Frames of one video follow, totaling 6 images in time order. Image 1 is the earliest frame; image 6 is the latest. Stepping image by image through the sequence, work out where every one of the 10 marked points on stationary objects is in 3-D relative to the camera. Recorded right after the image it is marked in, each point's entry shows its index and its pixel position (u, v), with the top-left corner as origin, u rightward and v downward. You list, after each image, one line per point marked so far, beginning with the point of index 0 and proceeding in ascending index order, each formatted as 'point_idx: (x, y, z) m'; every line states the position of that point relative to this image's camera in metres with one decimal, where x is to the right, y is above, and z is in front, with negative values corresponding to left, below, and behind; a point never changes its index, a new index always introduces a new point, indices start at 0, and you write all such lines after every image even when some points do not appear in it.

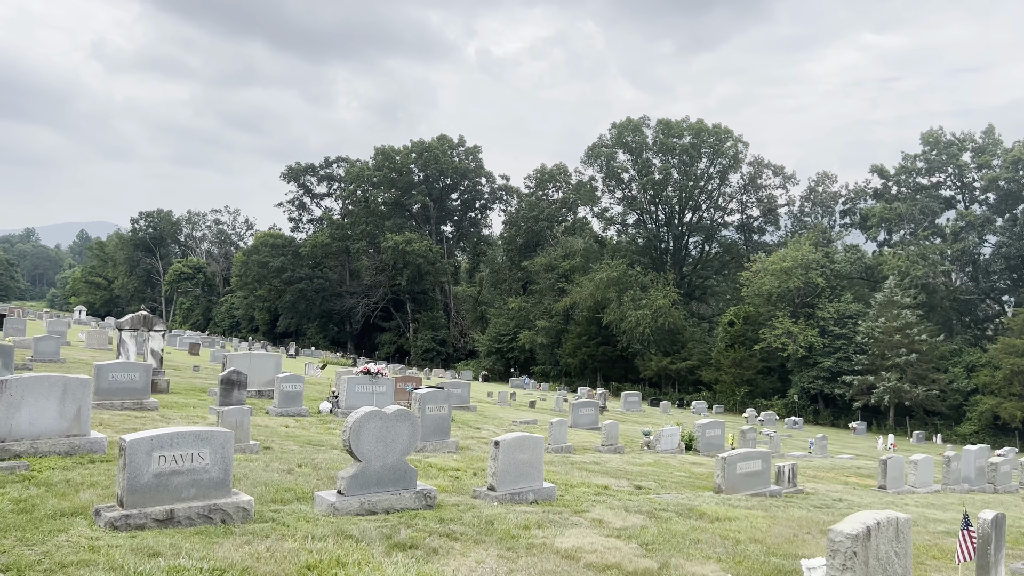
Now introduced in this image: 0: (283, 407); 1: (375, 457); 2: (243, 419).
0: (-3.1, -1.6, +11.2) m
1: (-0.9, -1.1, +5.5) m
2: (-2.5, -1.2, +7.6) m
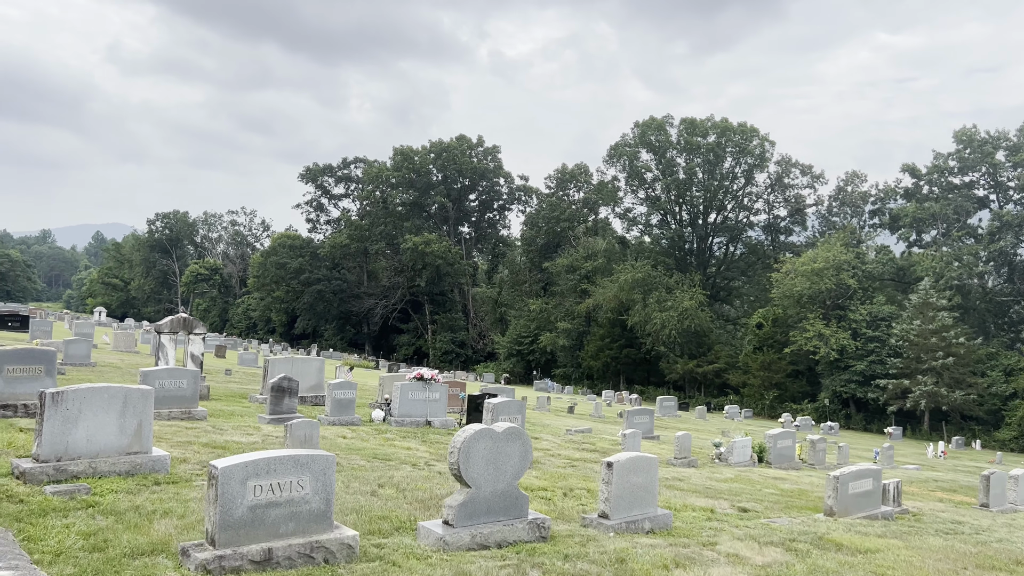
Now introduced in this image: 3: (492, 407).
0: (-2.3, -1.6, +10.5) m
1: (-0.2, -1.1, +4.8) m
2: (-1.7, -1.2, +6.9) m
3: (-0.2, -1.2, +8.3) m
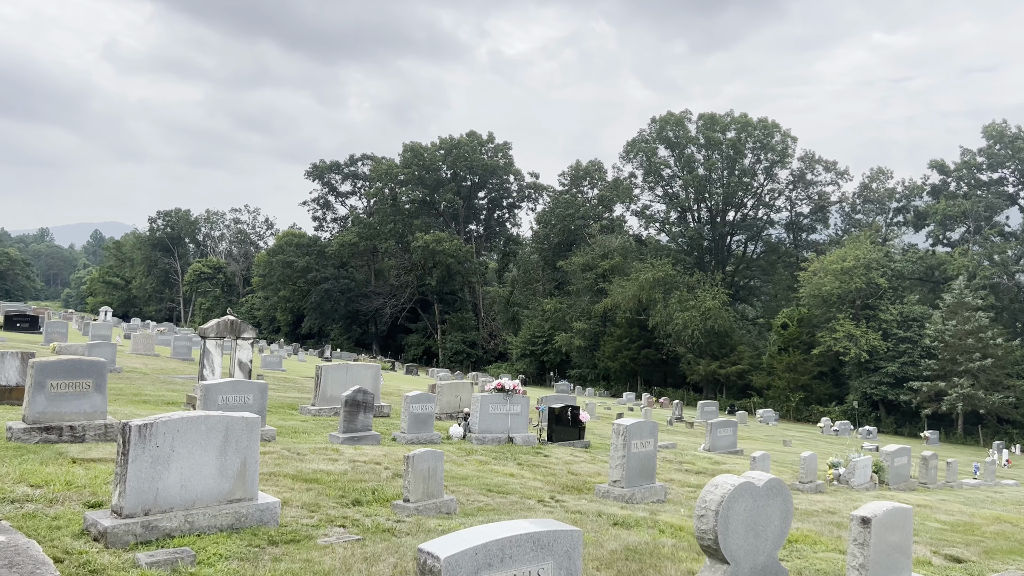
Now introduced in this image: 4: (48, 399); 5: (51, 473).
0: (-1.1, -1.6, +9.2) m
1: (+1.0, -1.1, +3.5) m
2: (-0.5, -1.2, +5.6) m
3: (+0.9, -1.2, +7.0) m
4: (-3.9, -0.9, +6.8) m
5: (-3.0, -1.2, +5.4) m
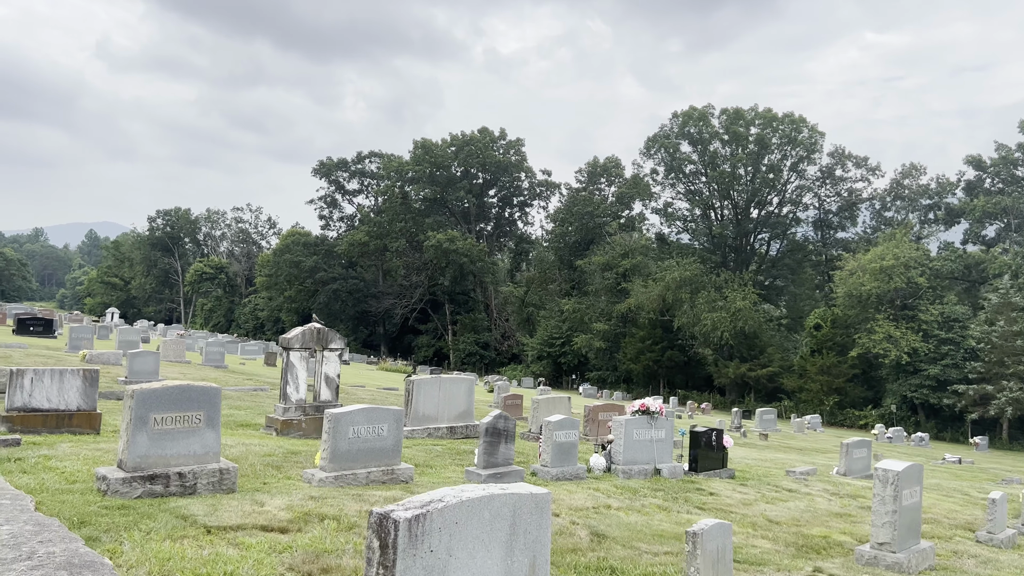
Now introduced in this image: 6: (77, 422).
0: (+0.4, -1.7, +7.6) m
1: (+2.6, -1.2, +2.0) m
2: (+1.0, -1.3, +4.1) m
3: (+2.5, -1.3, +5.4) m
4: (-2.3, -1.0, +5.2) m
5: (-1.5, -1.3, +3.8) m
6: (-4.1, -1.3, +7.7) m
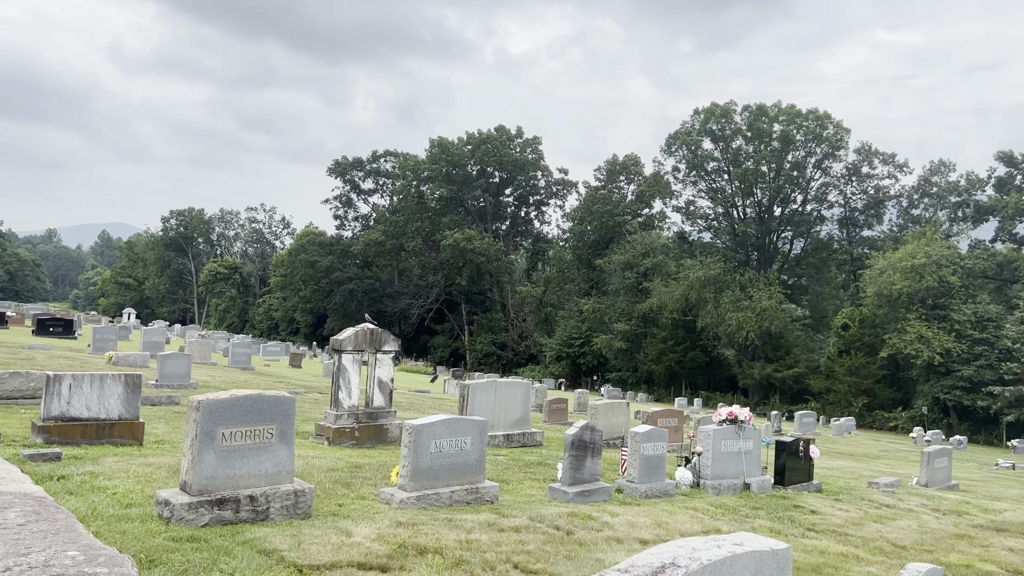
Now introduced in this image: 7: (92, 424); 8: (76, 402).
0: (+1.1, -1.6, +6.9) m
1: (+3.2, -1.2, +1.2) m
2: (+1.7, -1.2, +3.4) m
3: (+3.2, -1.2, +4.7) m
4: (-1.6, -0.9, +4.6) m
5: (-0.8, -1.2, +3.1) m
6: (-3.4, -1.2, +7.1) m
7: (-3.6, -1.1, +6.9) m
8: (-3.7, -1.0, +6.9) m
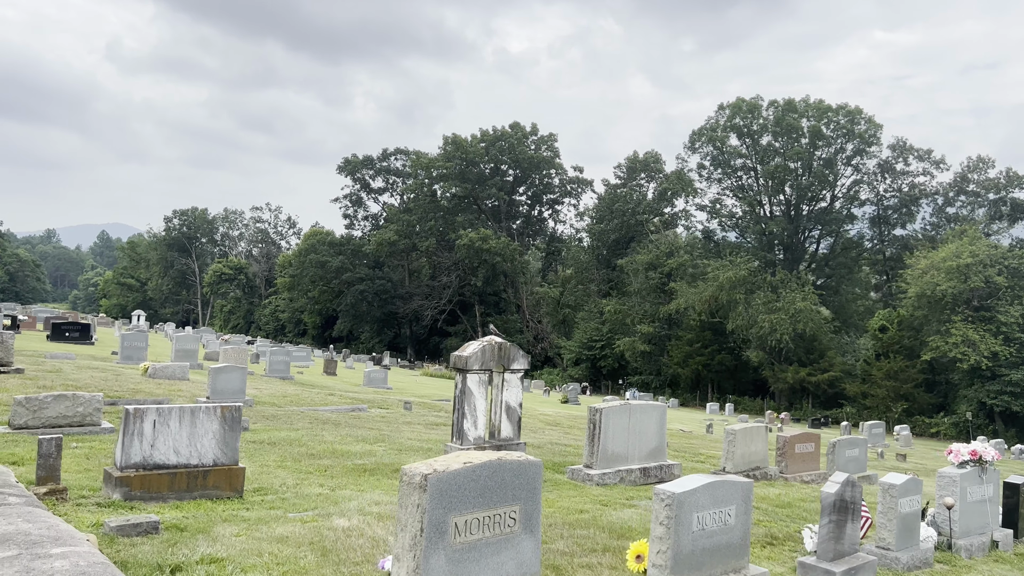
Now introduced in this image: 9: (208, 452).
0: (+2.5, -1.7, +5.3) m
1: (+4.6, -1.2, -0.4) m
2: (+3.1, -1.3, +1.7) m
3: (+4.6, -1.3, +3.1) m
4: (-0.2, -1.0, +2.9) m
5: (+0.6, -1.3, +1.5) m
6: (-2.0, -1.3, +5.4) m
7: (-2.1, -1.2, +5.3) m
8: (-2.3, -1.0, +5.3) m
9: (-2.0, -1.1, +5.5) m
